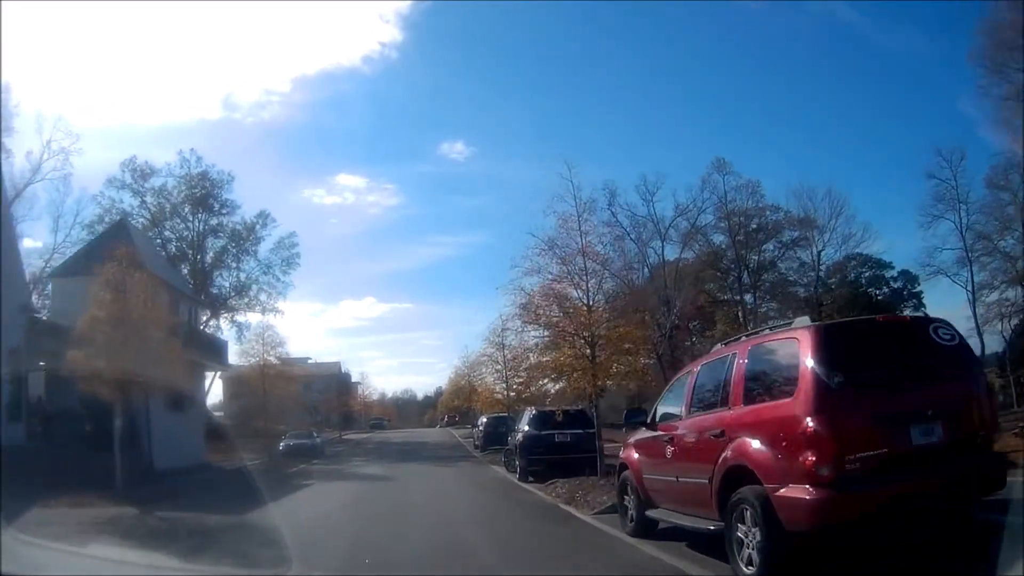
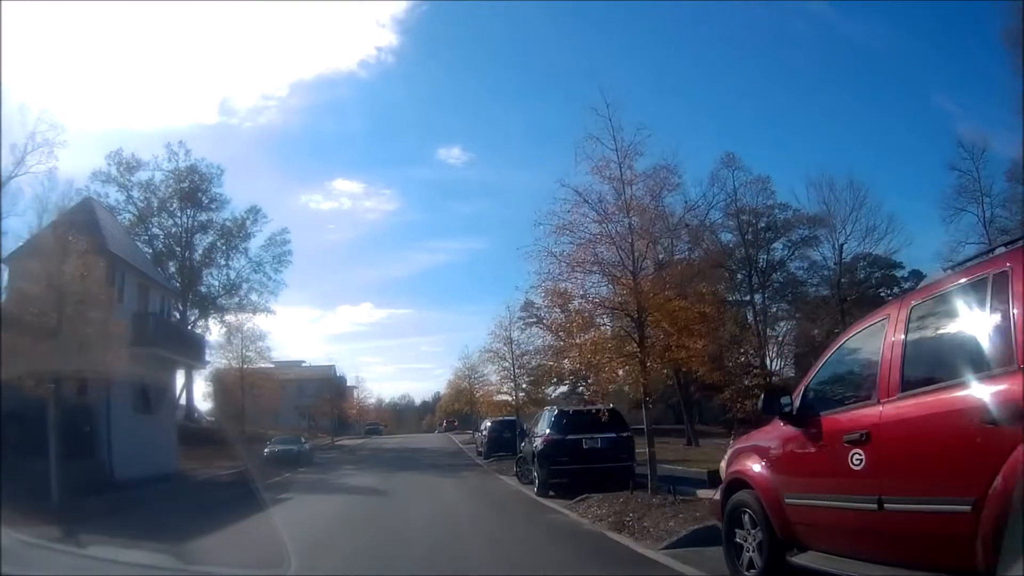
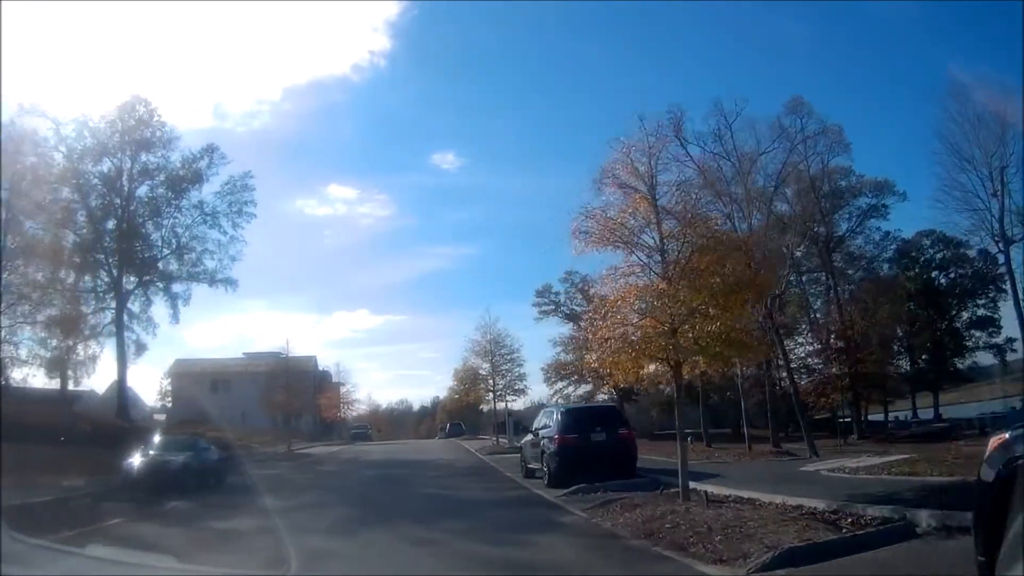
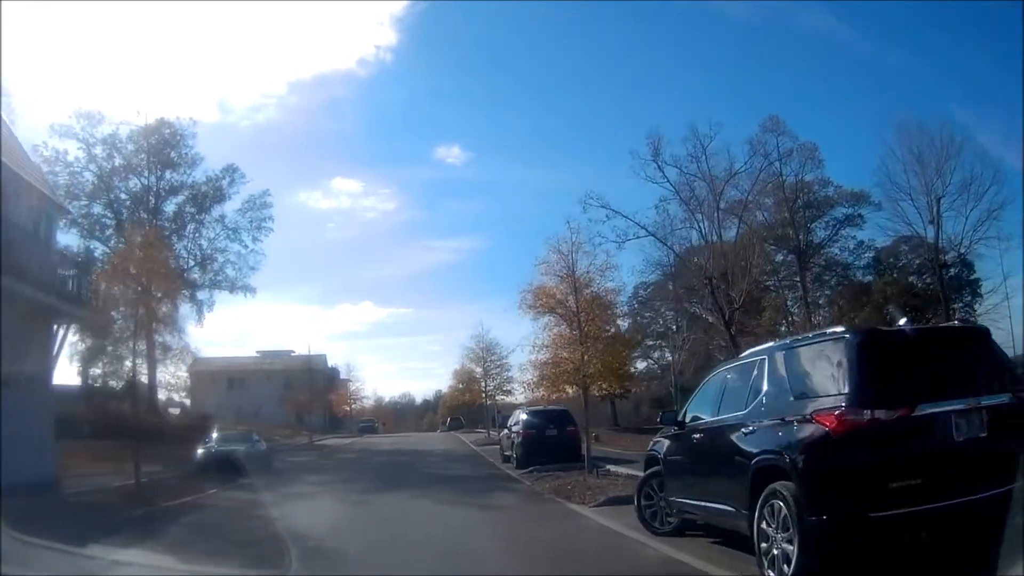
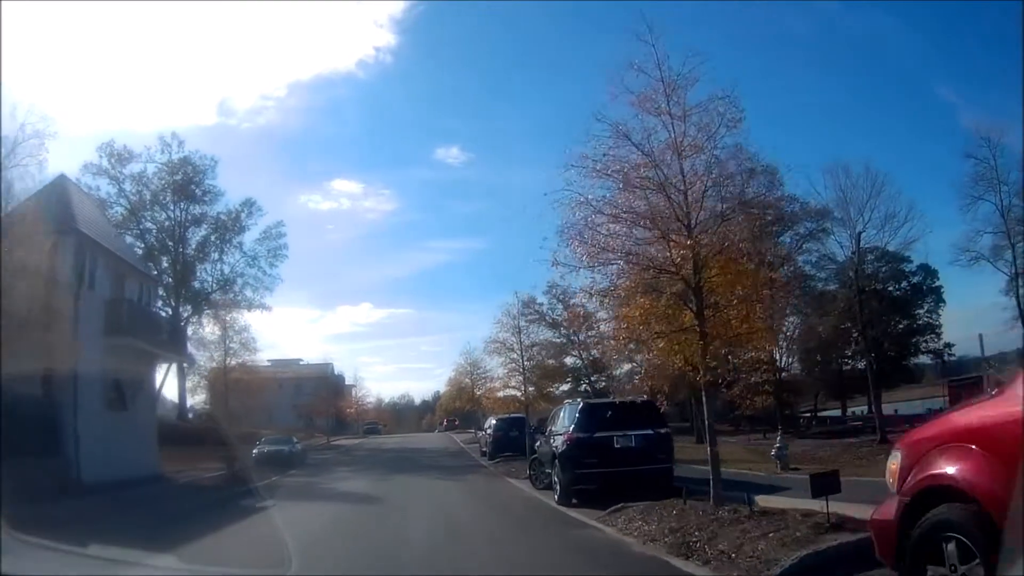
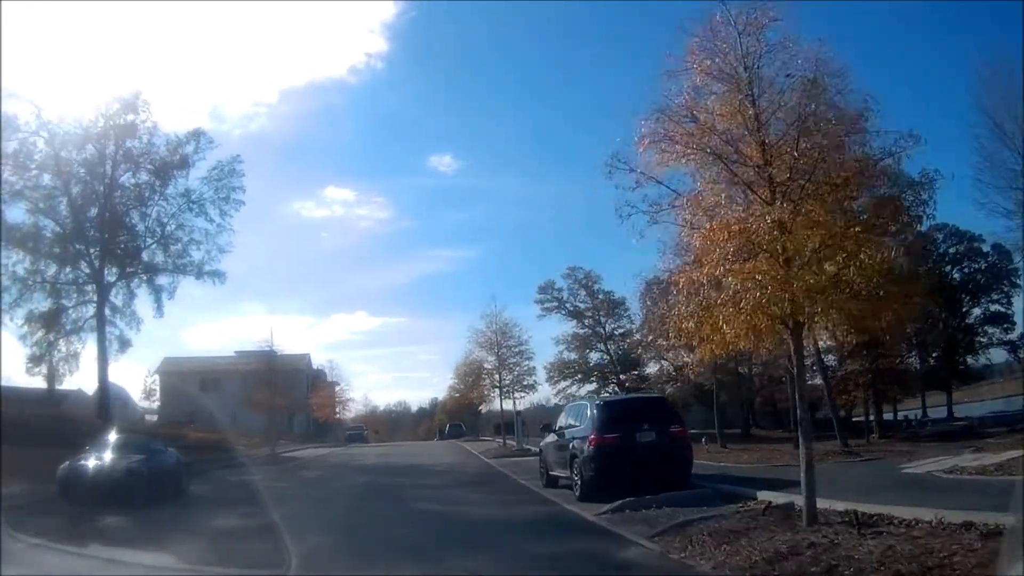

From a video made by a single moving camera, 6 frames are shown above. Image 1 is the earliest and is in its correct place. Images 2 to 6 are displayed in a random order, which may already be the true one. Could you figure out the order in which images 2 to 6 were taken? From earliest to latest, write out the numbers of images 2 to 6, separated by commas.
2, 5, 4, 3, 6
